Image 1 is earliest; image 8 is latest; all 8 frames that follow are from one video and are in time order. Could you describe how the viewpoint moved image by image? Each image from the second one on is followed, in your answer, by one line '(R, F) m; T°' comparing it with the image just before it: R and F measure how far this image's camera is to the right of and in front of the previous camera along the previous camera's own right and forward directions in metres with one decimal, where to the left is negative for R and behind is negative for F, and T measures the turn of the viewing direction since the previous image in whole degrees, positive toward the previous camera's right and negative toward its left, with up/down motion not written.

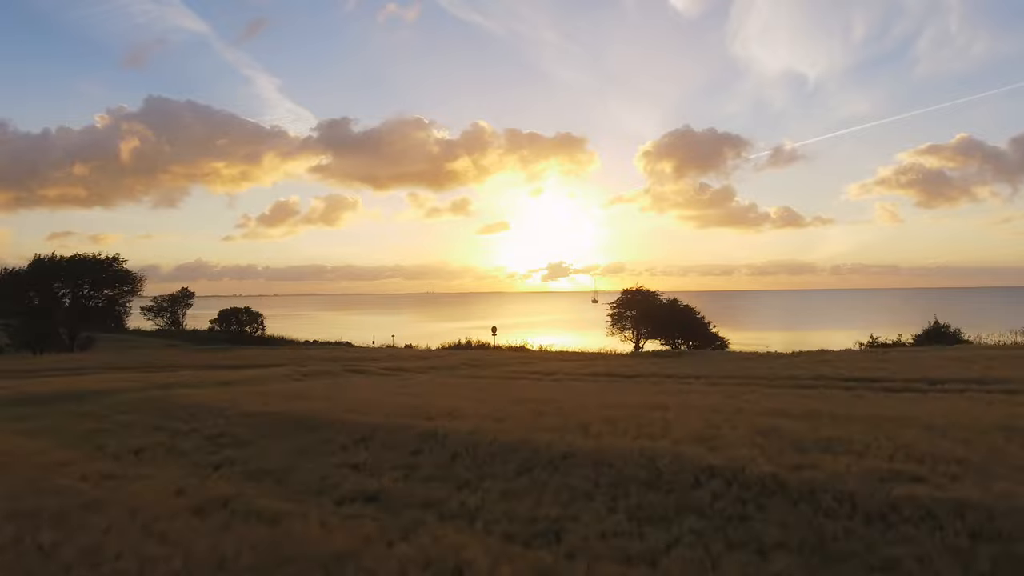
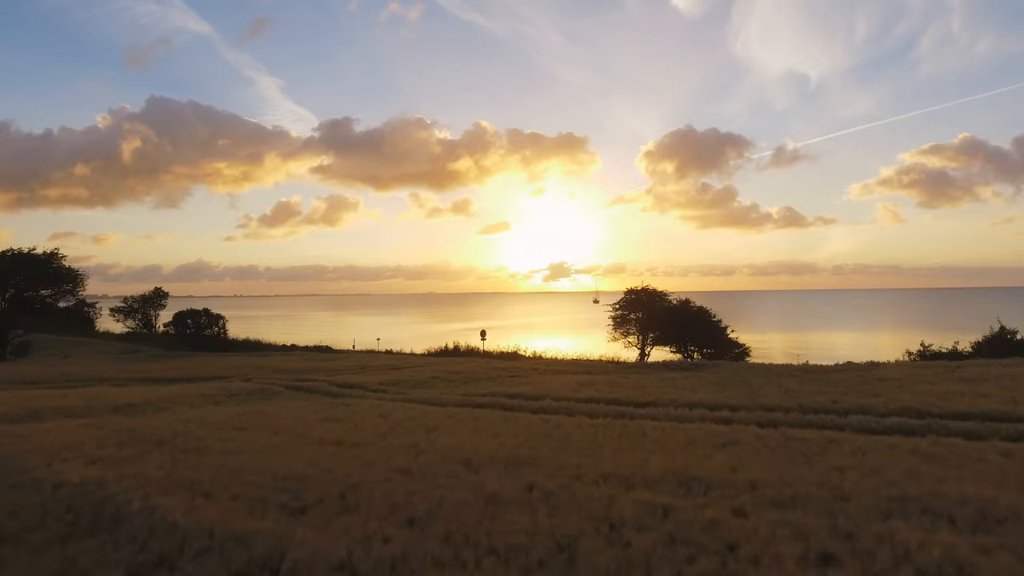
(+0.5, +3.3) m; 0°
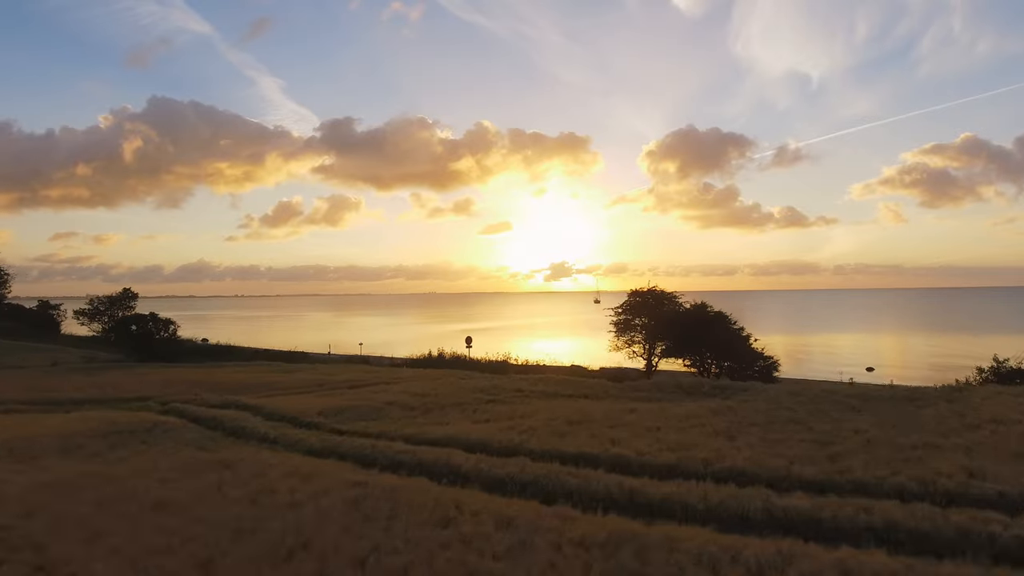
(+0.5, +3.4) m; 0°
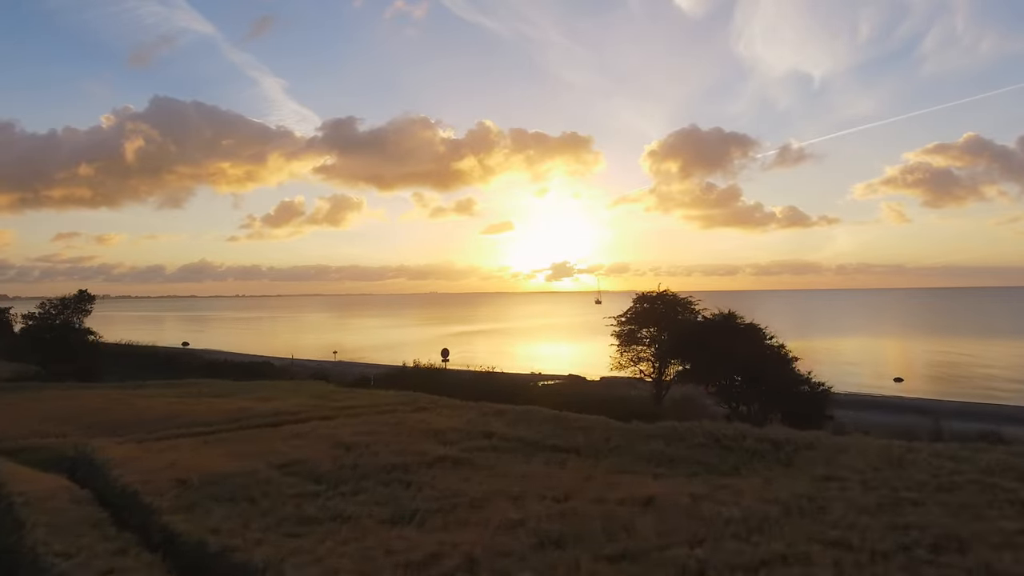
(+0.6, +3.8) m; 0°
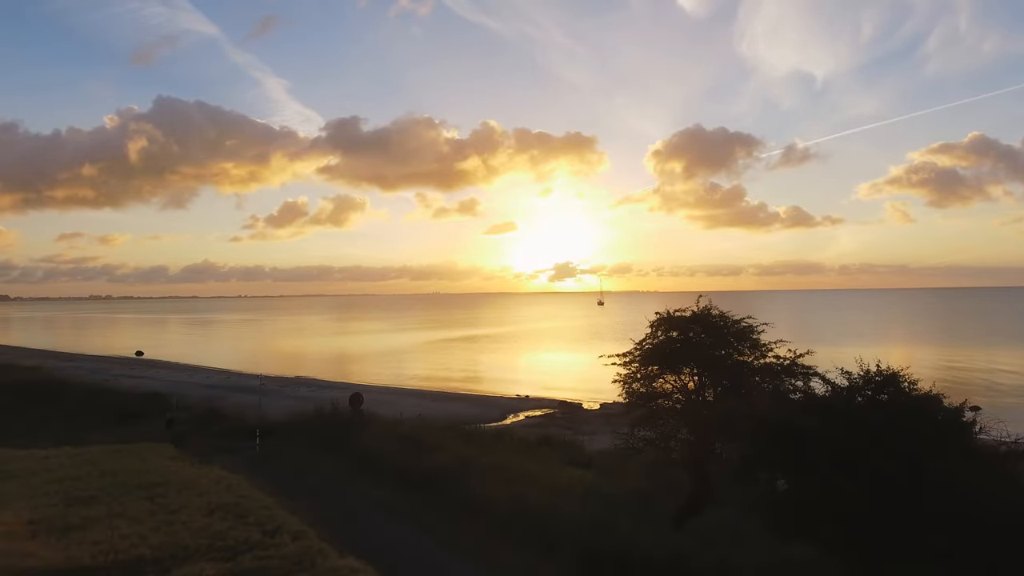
(+0.4, +7.0) m; 0°
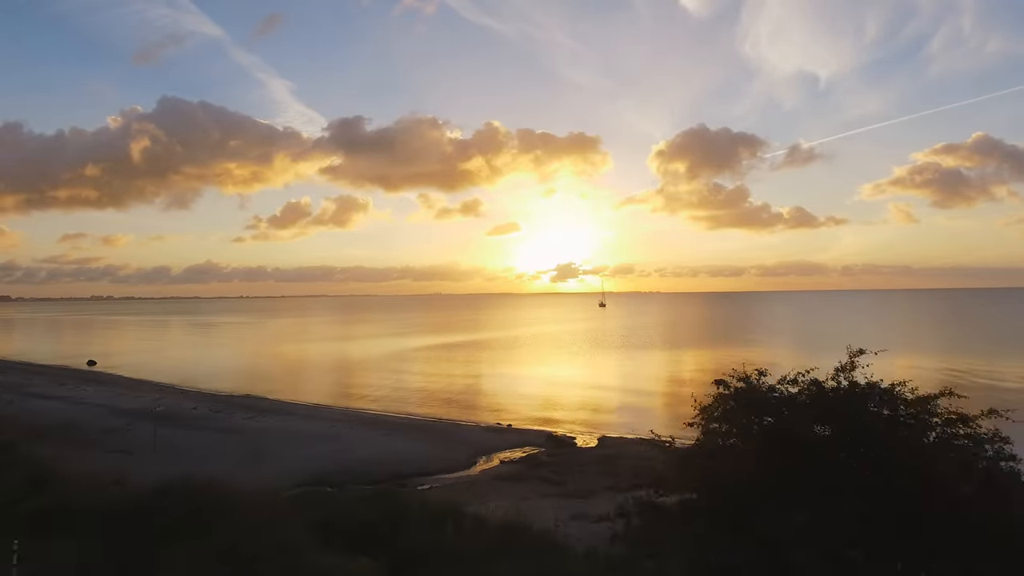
(+0.3, +5.4) m; 0°
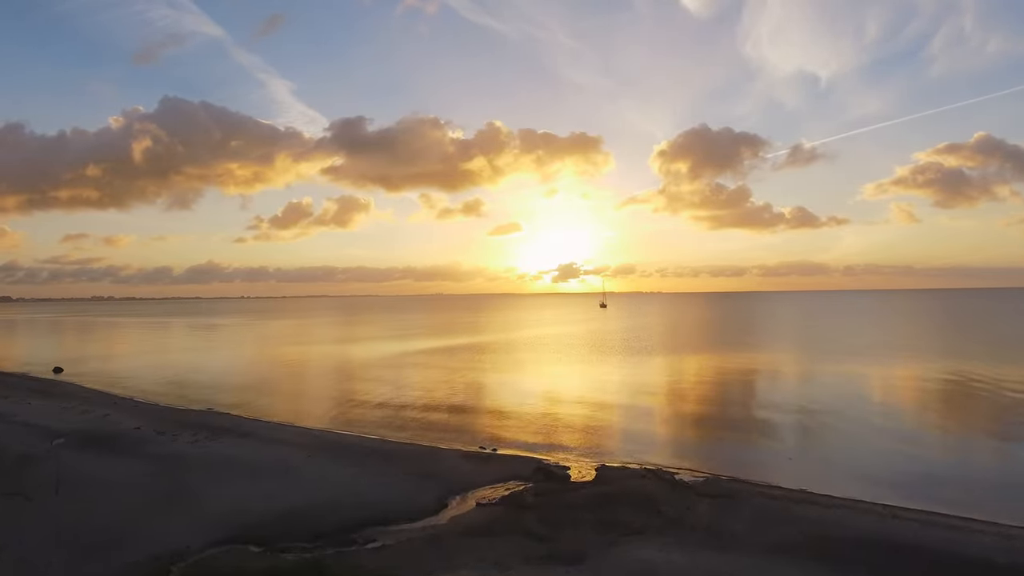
(+0.7, +3.3) m; 0°
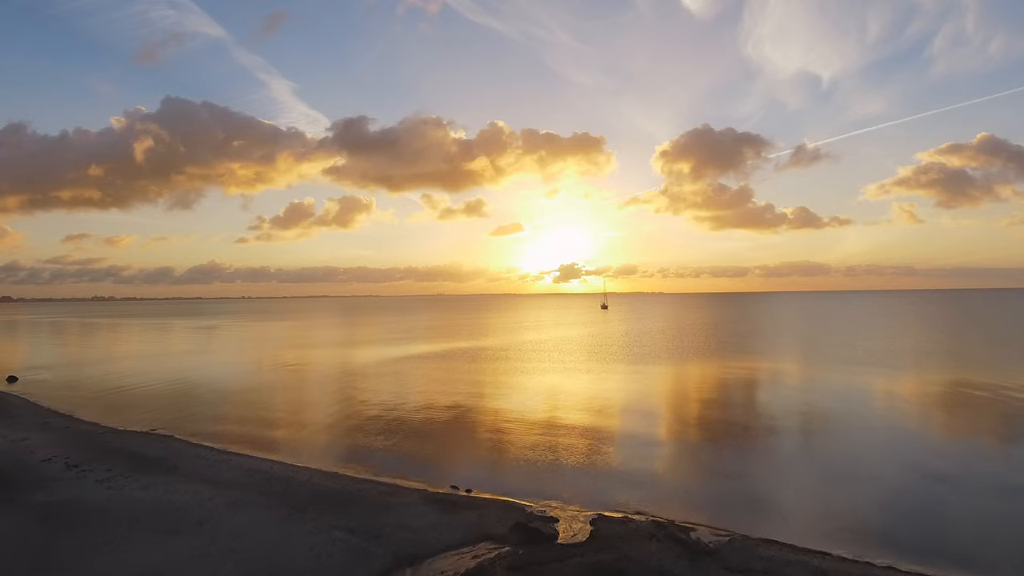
(+0.8, +4.8) m; 0°
